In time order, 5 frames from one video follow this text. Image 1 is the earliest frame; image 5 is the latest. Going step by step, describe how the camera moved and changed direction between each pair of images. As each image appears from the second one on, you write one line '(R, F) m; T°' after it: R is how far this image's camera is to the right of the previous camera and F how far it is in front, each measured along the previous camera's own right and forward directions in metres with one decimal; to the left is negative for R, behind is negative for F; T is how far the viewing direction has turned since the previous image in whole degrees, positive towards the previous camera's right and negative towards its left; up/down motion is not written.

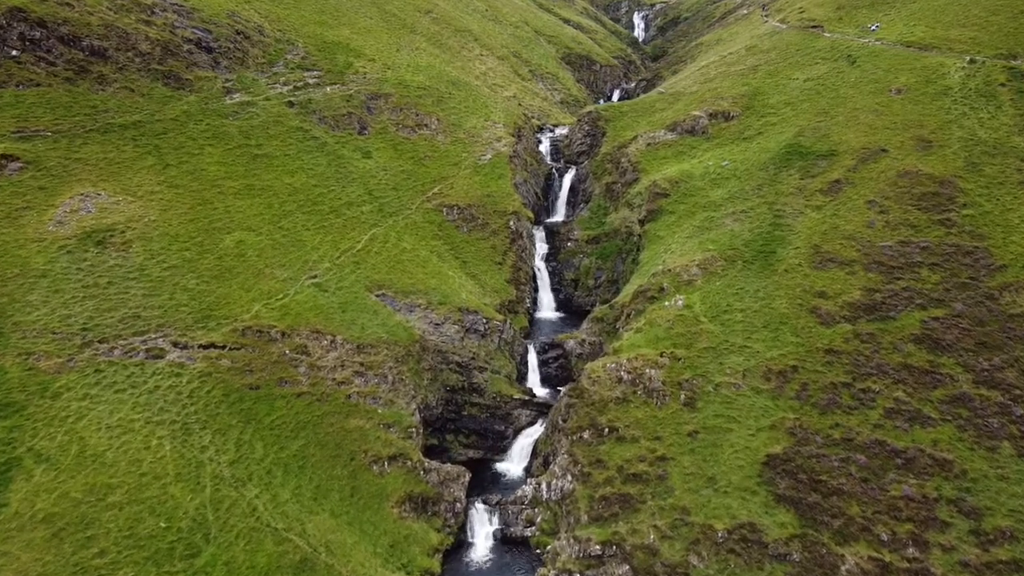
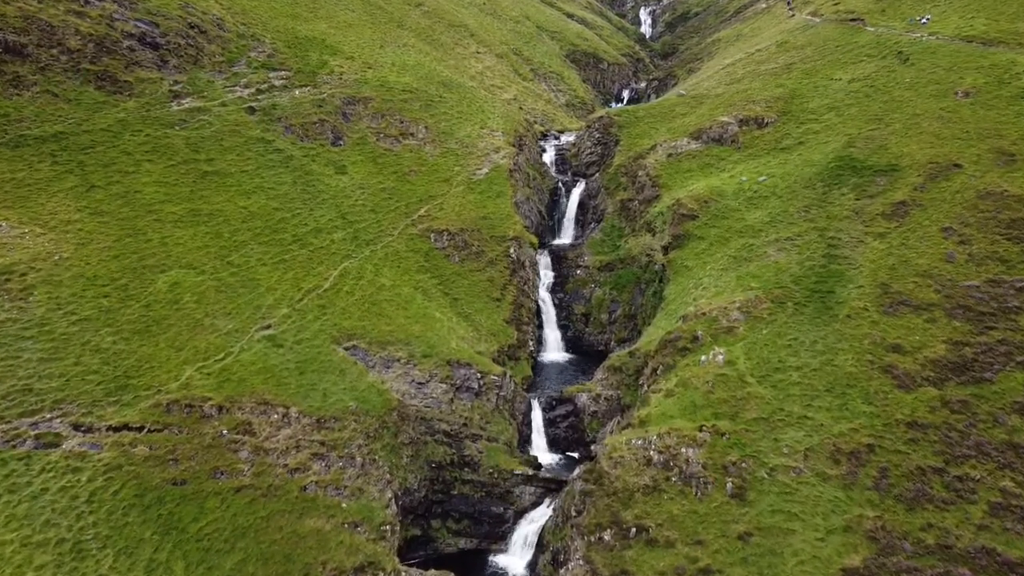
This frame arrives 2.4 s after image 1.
(0.0, +12.4) m; 0°
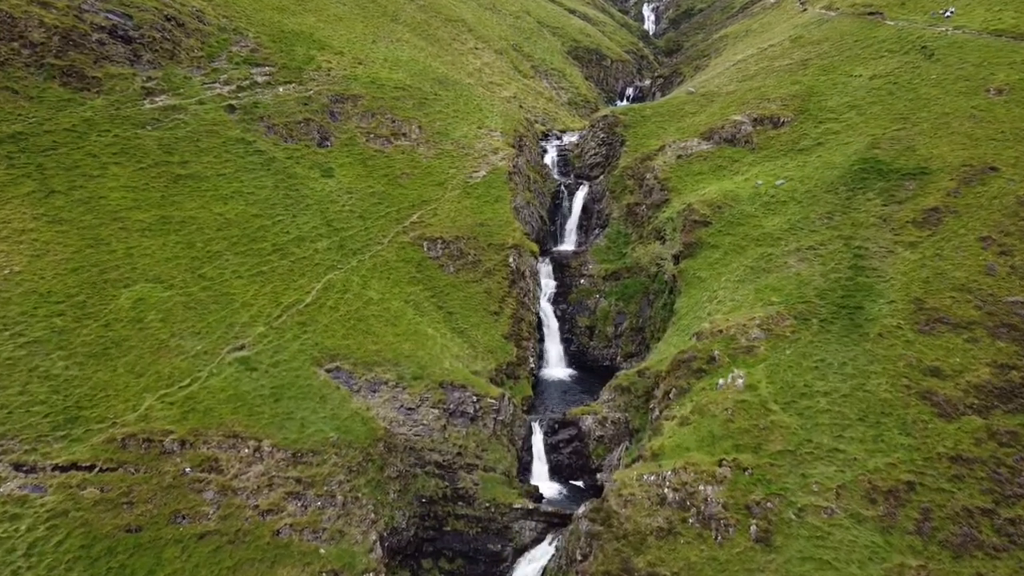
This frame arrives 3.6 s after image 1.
(+0.1, +4.9) m; 0°
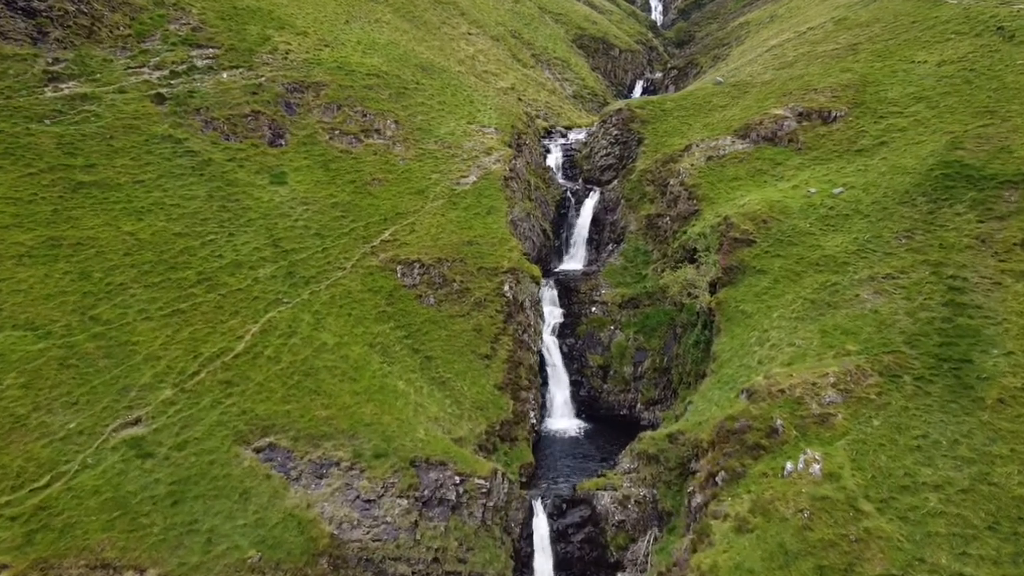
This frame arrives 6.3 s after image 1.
(+0.2, +12.6) m; 0°
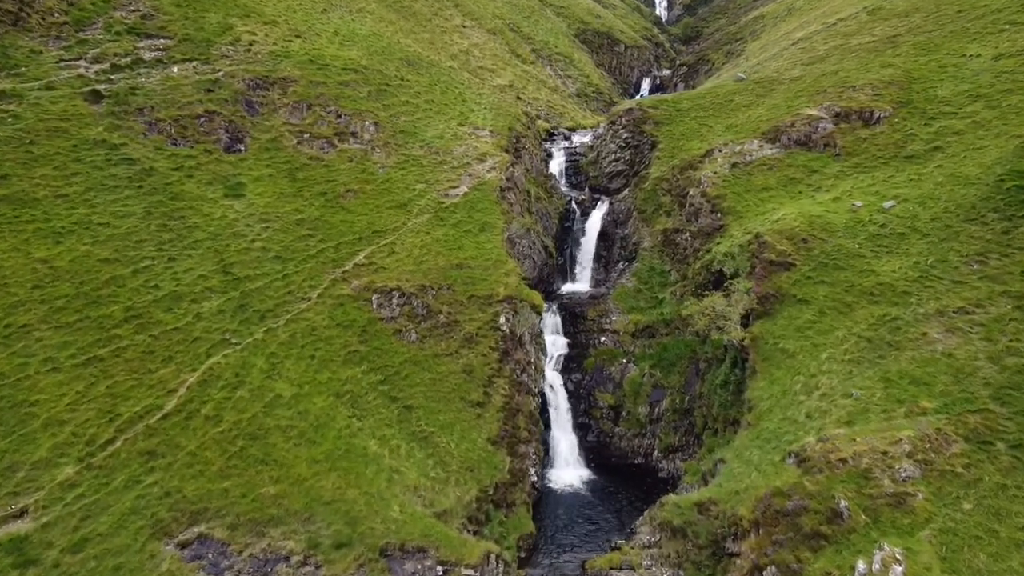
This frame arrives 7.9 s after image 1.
(+0.1, +7.8) m; 0°
